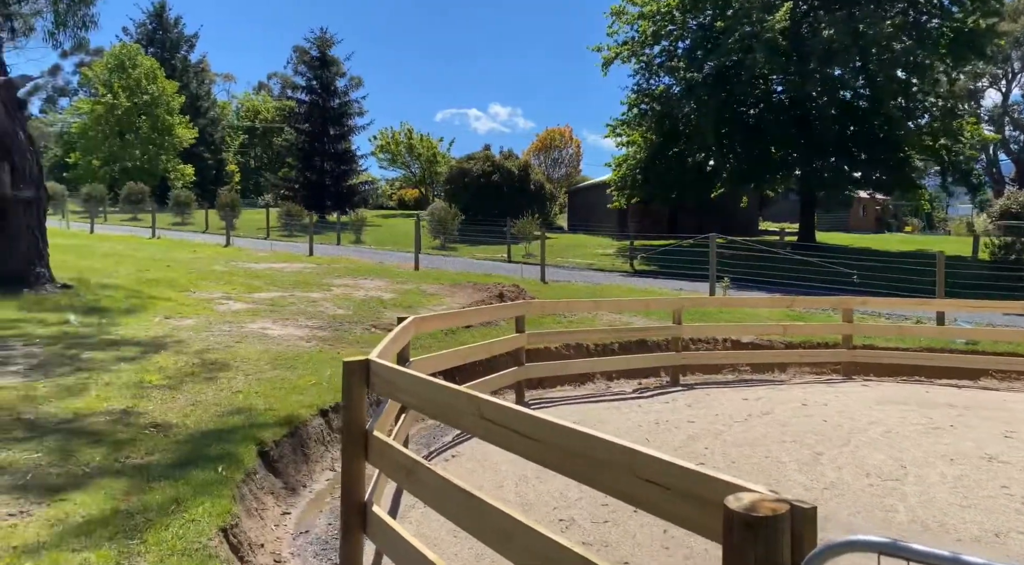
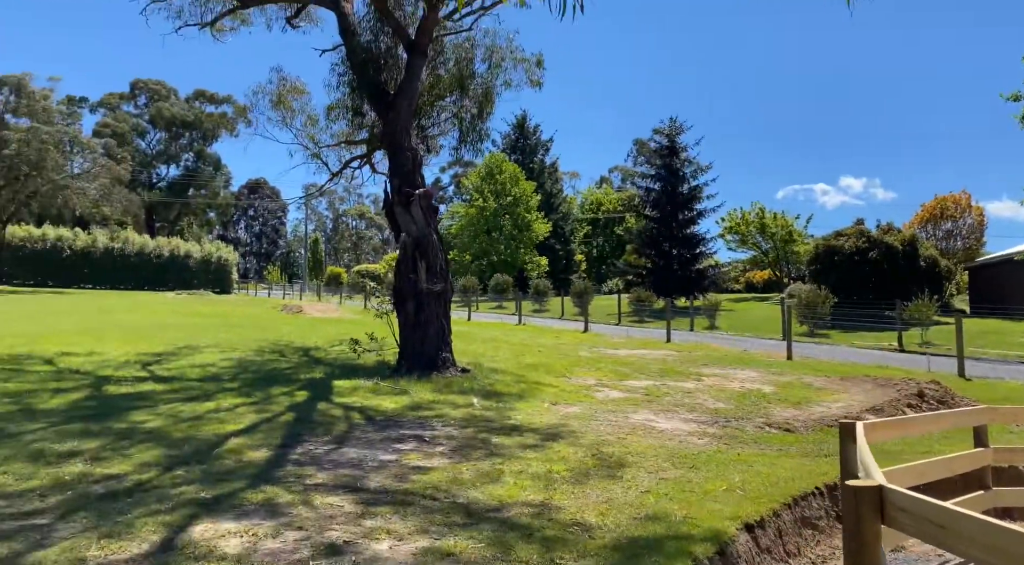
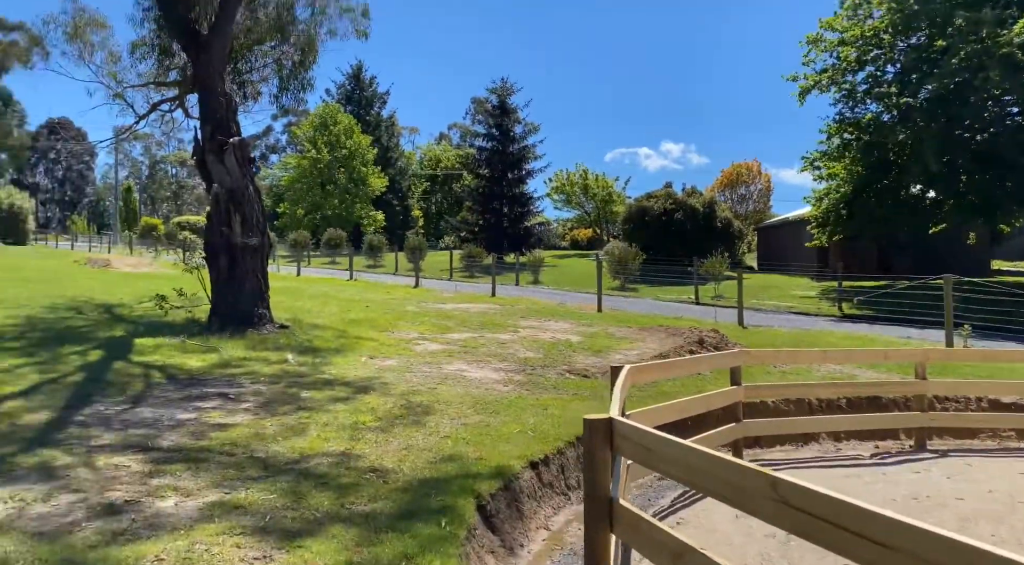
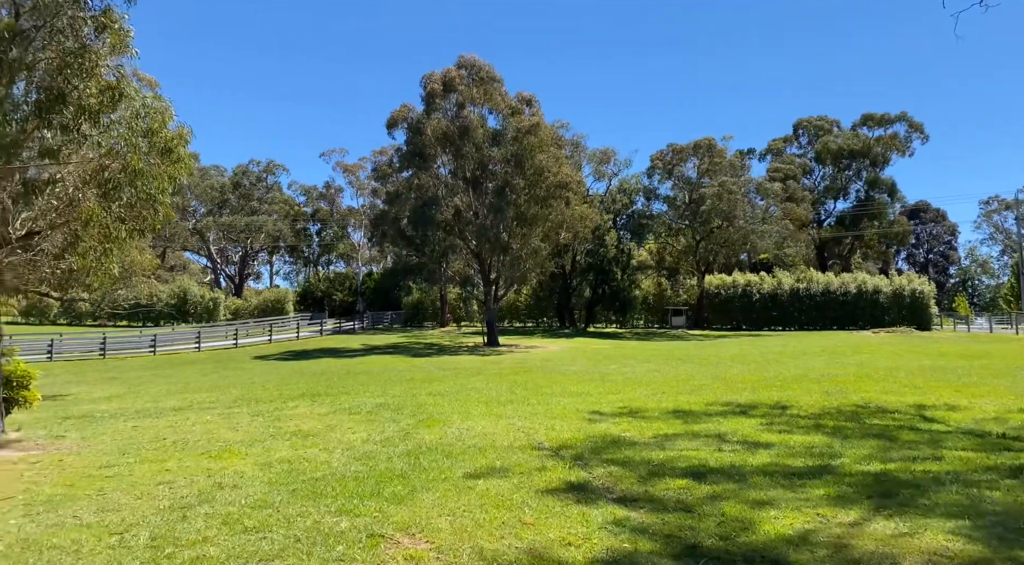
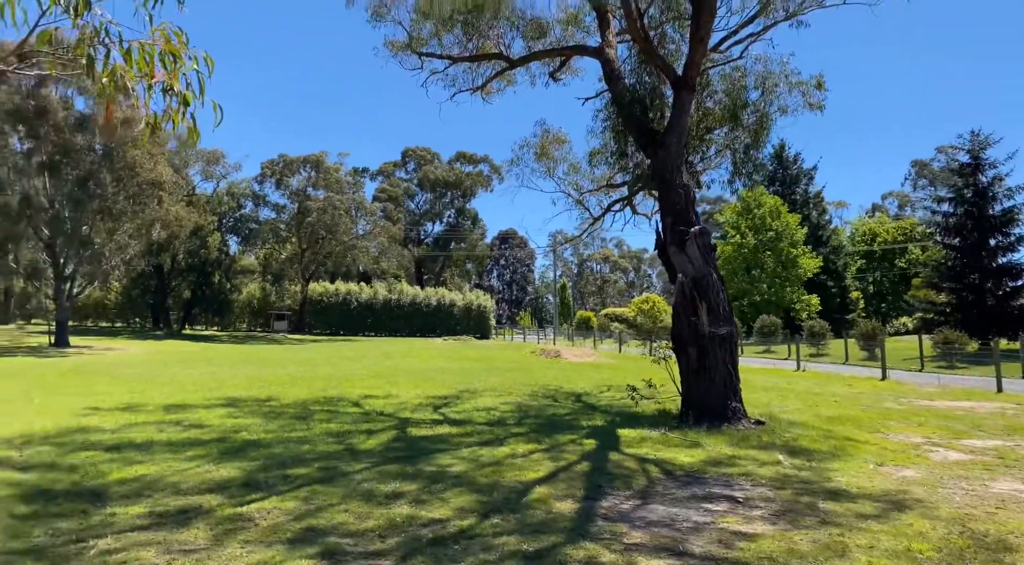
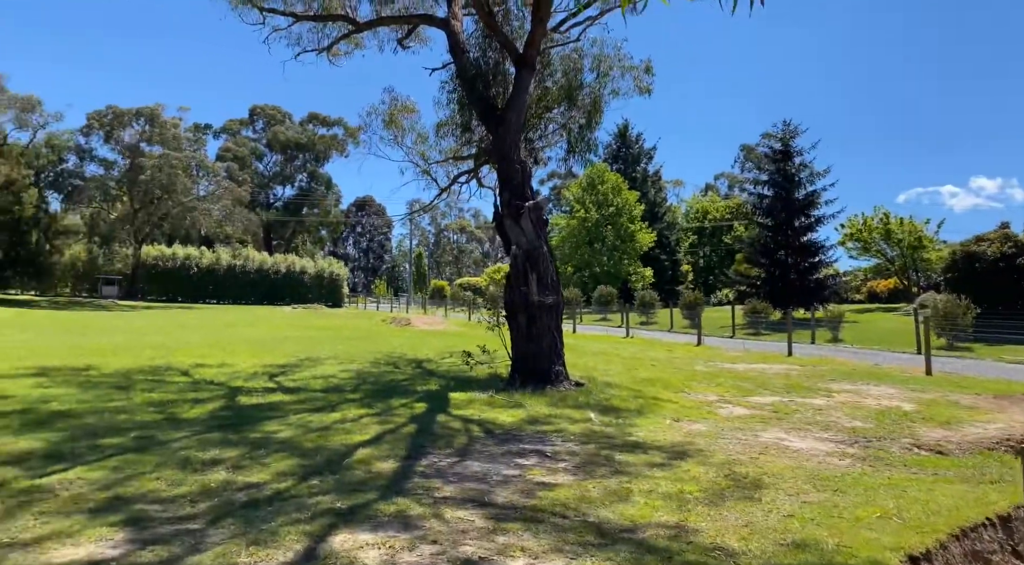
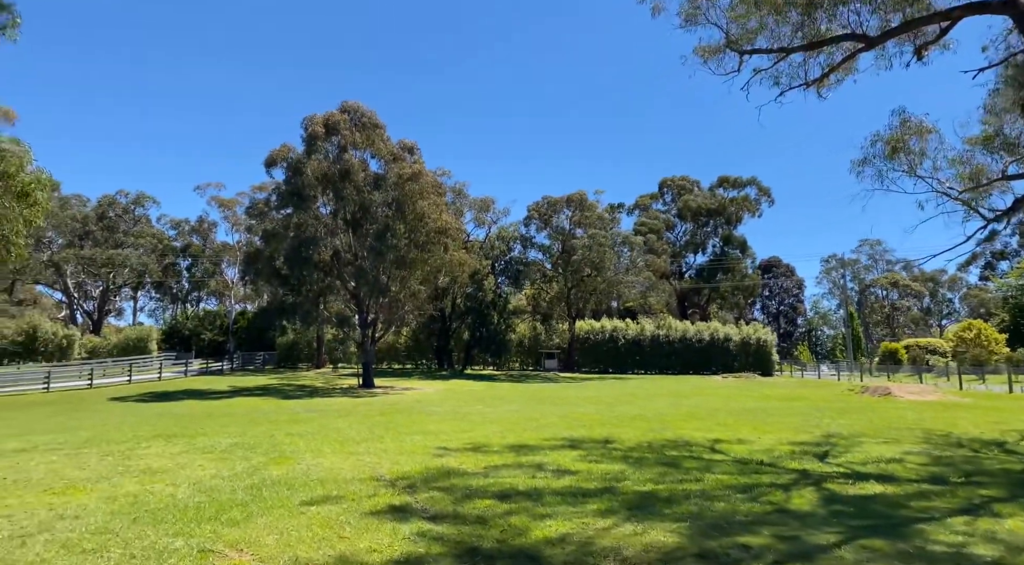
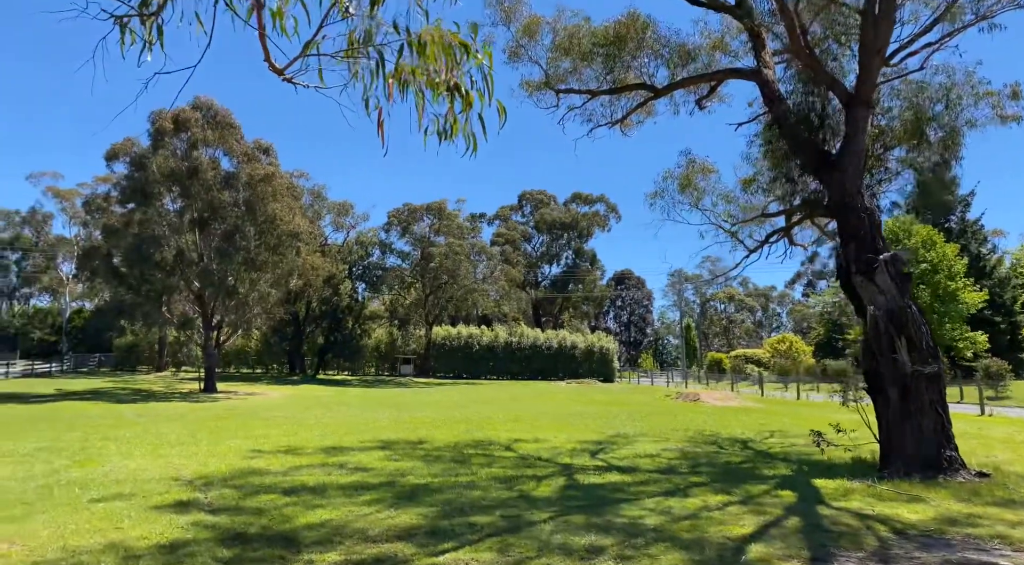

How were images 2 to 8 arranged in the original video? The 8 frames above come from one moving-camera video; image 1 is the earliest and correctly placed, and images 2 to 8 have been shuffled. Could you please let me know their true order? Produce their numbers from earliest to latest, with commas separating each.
3, 2, 6, 5, 8, 7, 4
